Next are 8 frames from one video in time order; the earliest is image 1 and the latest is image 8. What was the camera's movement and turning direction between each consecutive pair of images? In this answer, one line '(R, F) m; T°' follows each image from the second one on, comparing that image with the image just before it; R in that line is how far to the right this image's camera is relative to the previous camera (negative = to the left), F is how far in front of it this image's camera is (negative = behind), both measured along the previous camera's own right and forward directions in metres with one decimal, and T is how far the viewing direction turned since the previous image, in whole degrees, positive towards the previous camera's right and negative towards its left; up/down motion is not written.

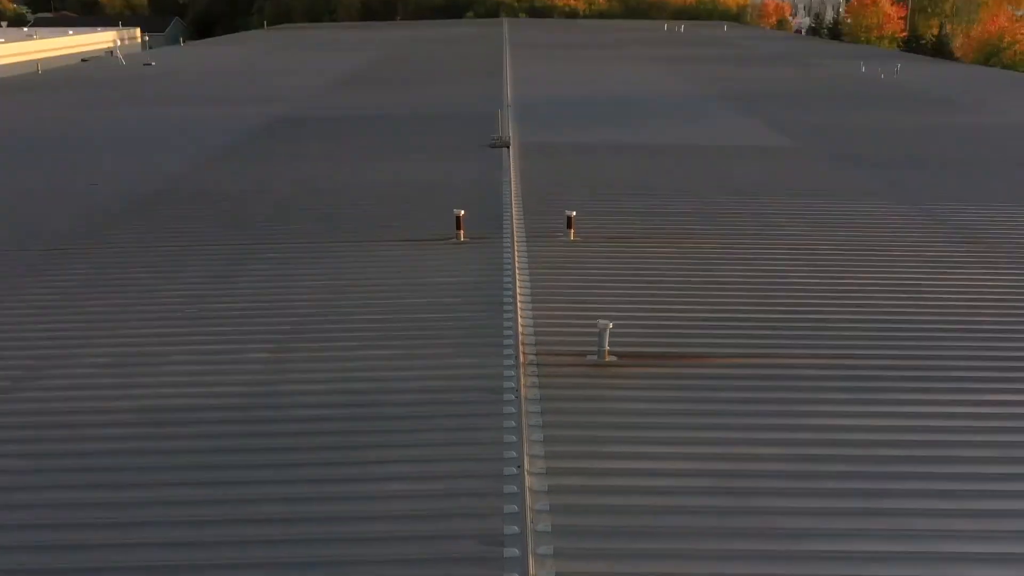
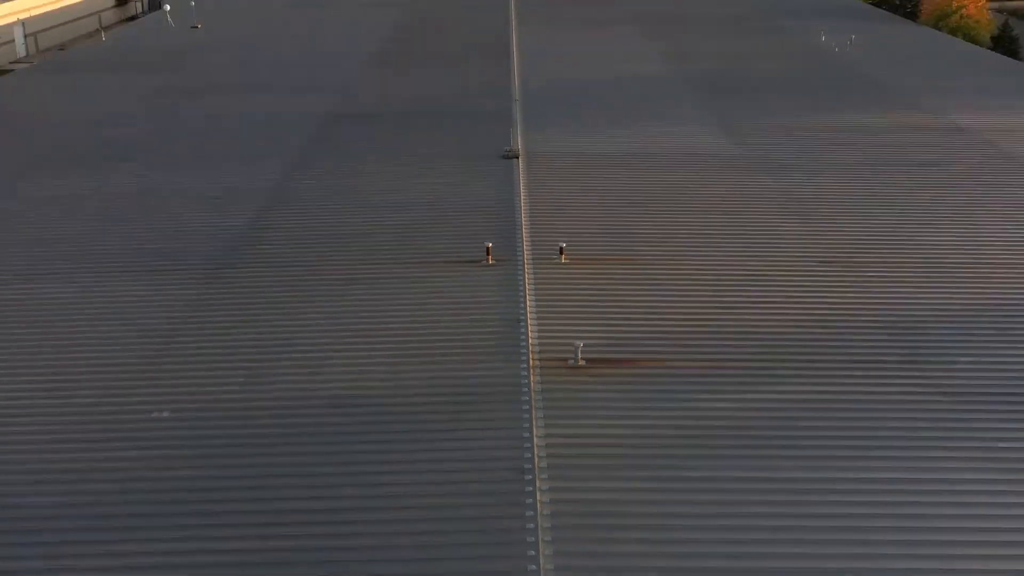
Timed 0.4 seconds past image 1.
(+0.9, +0.7) m; -11°
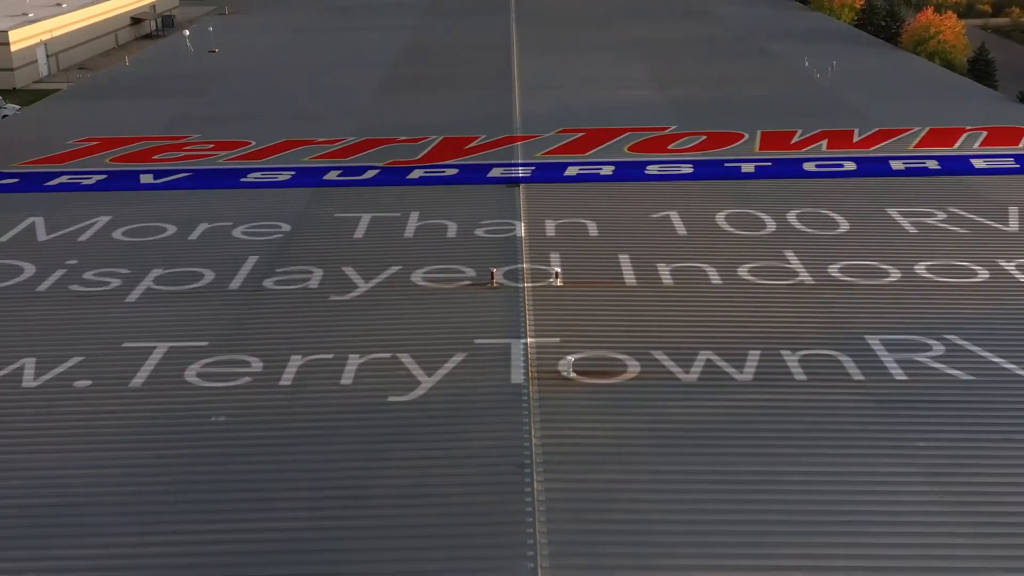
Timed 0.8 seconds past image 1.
(0.0, -1.1) m; 0°
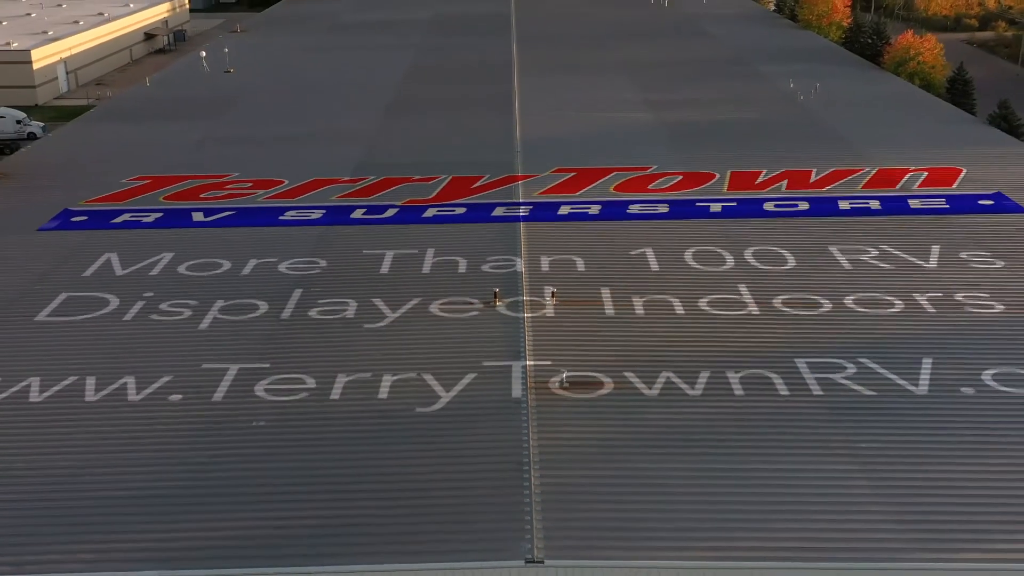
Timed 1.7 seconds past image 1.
(0.0, -1.2) m; 0°
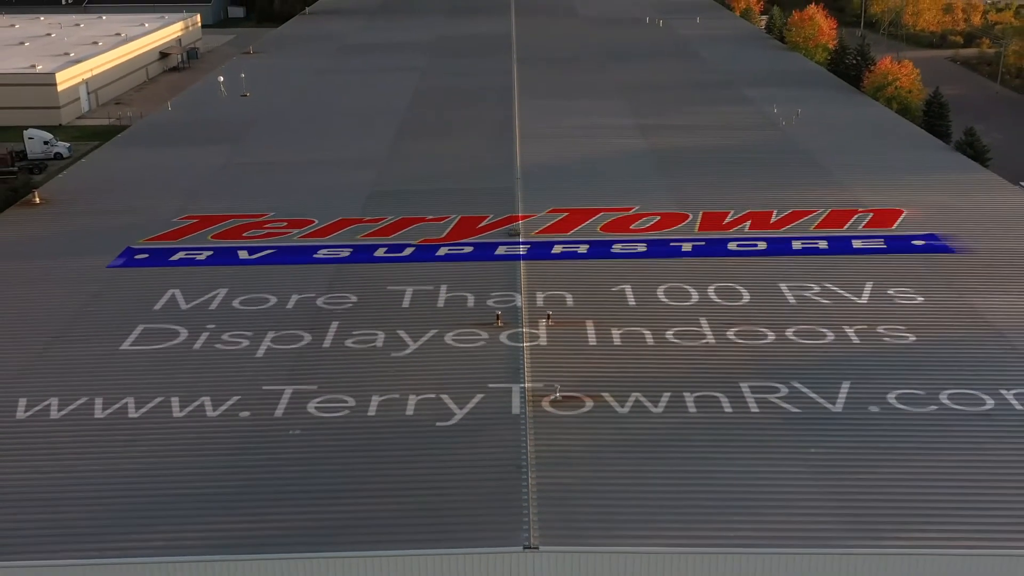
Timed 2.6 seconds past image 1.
(0.0, -1.4) m; 0°
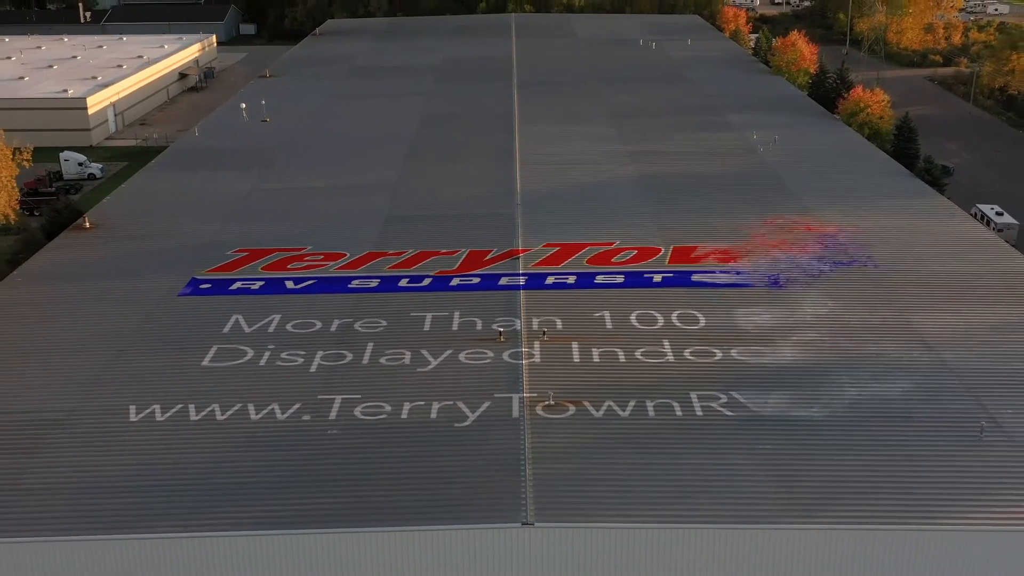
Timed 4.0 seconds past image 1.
(0.0, -2.0) m; 0°
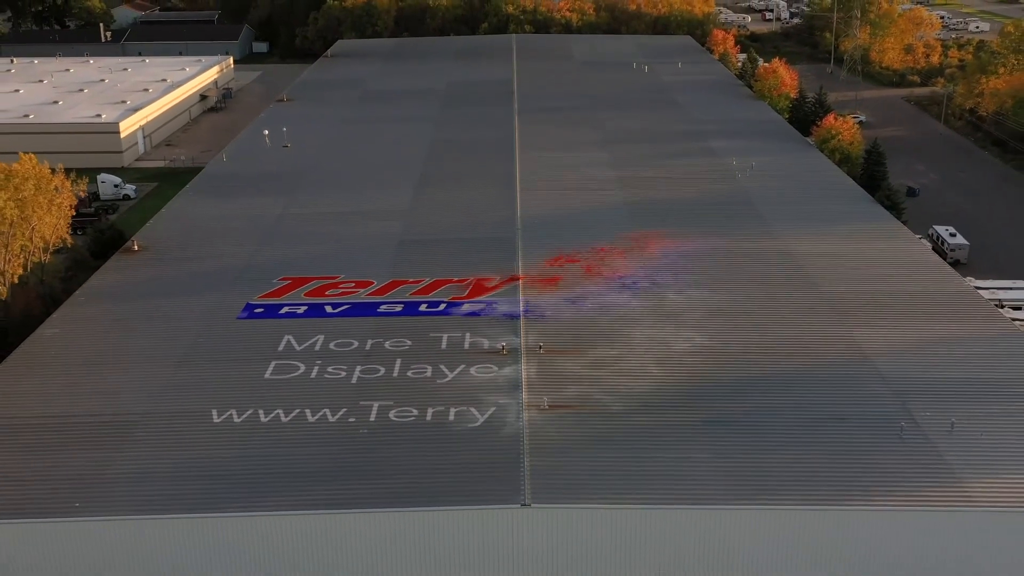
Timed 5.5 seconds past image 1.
(0.0, -2.4) m; 0°
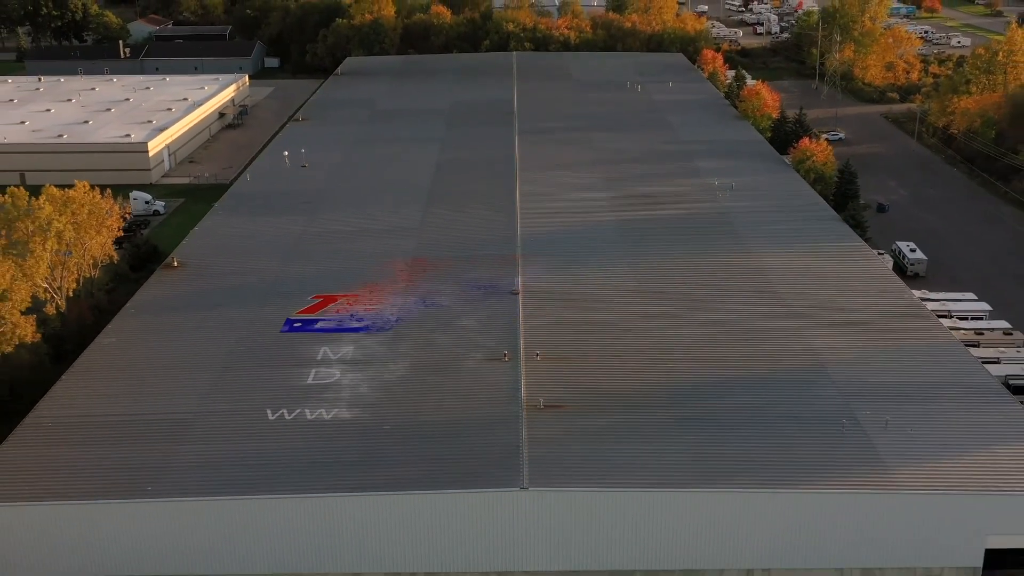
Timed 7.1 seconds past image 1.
(0.0, -2.5) m; 0°
